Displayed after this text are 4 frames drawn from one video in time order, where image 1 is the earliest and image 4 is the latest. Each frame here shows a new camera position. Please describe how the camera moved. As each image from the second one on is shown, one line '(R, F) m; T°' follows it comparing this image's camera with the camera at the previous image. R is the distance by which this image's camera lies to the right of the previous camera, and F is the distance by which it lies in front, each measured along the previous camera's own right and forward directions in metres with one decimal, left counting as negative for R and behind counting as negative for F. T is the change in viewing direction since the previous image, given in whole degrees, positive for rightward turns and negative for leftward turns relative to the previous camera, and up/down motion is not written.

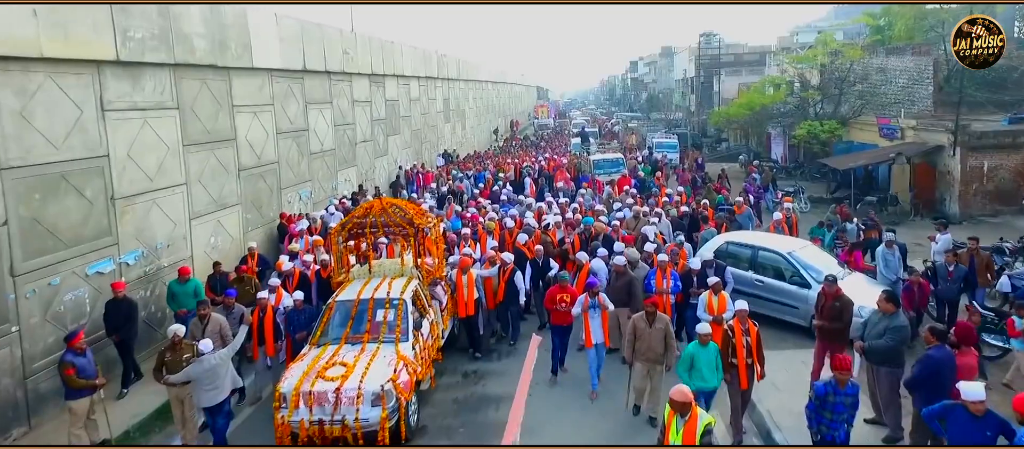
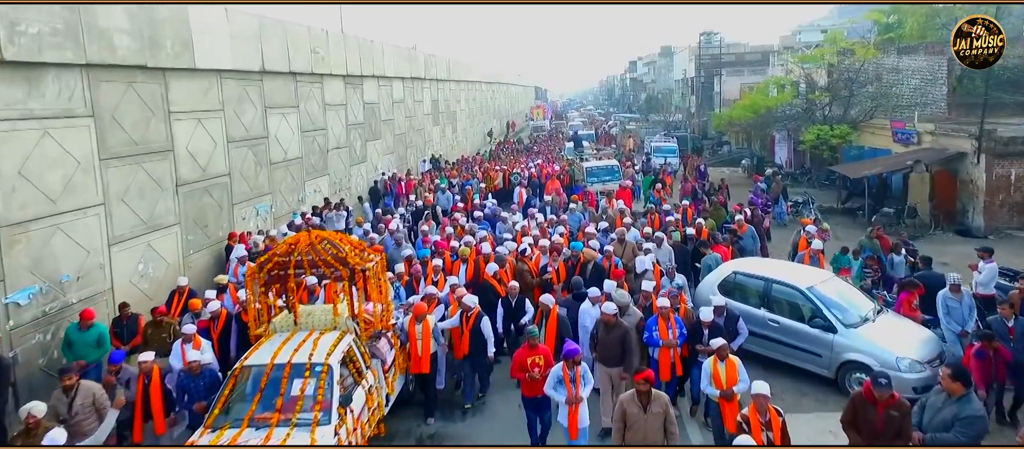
(+0.2, +1.8) m; 0°
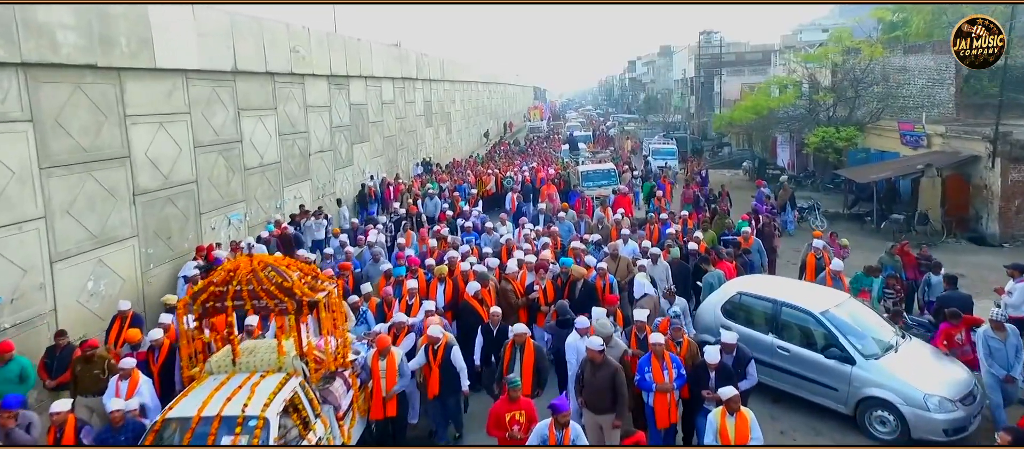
(+0.1, +1.0) m; 0°
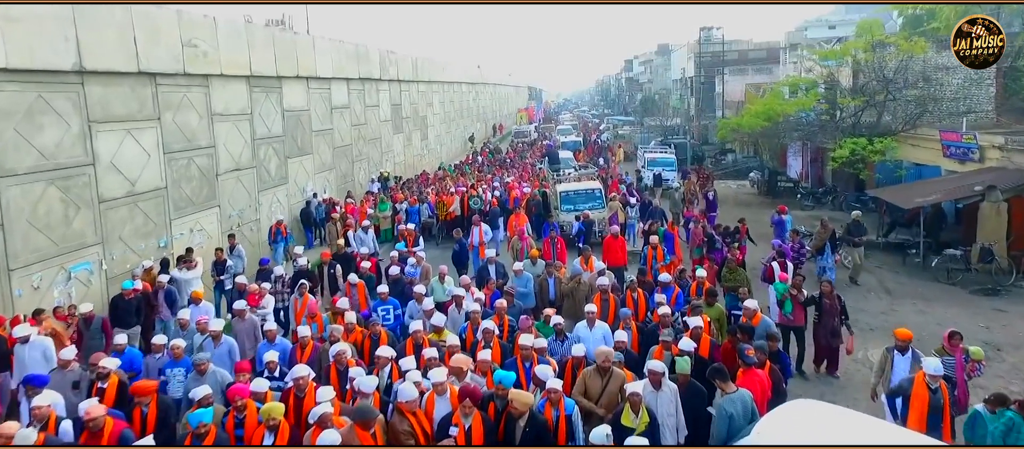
(+0.4, +4.0) m; 0°
